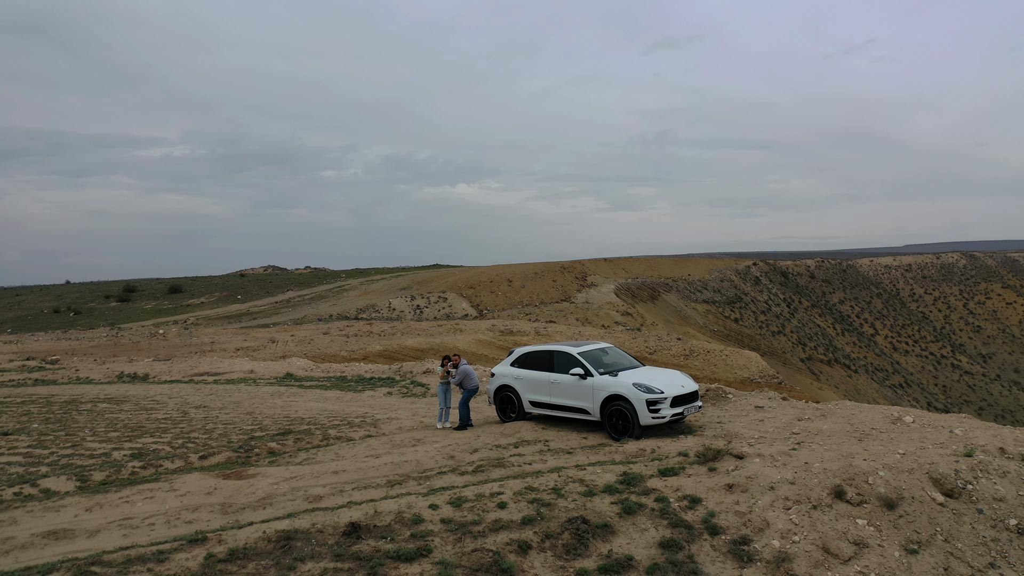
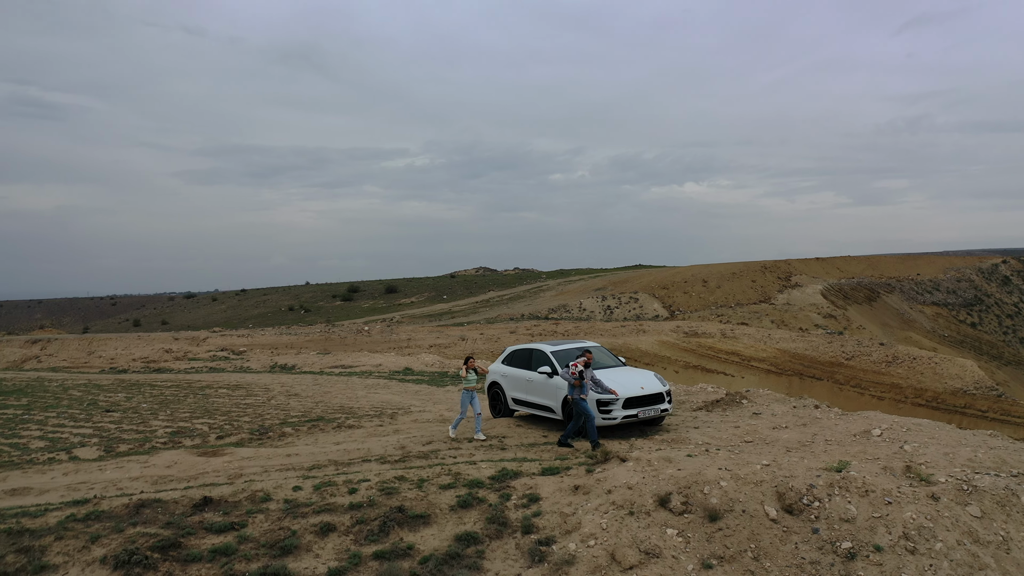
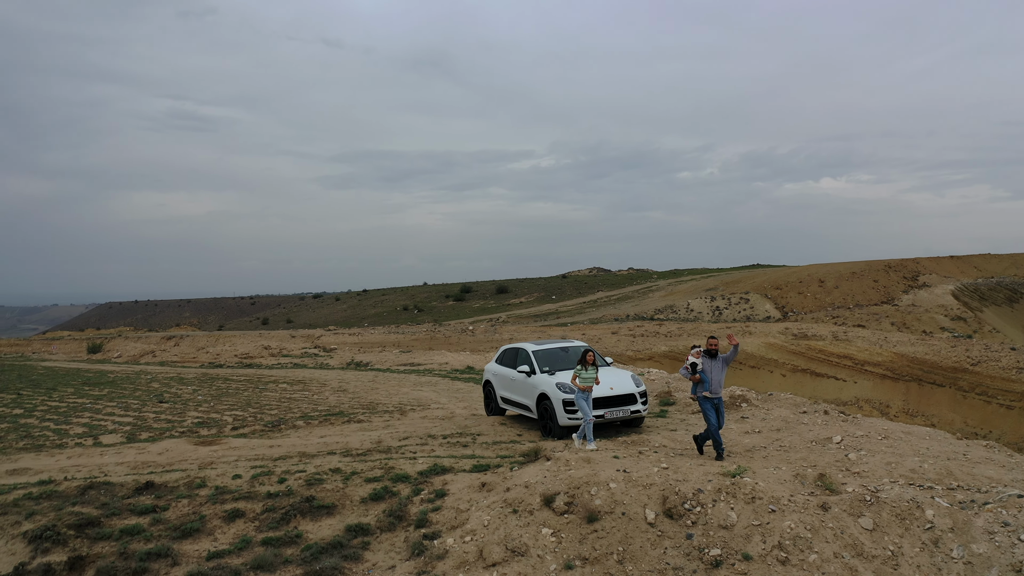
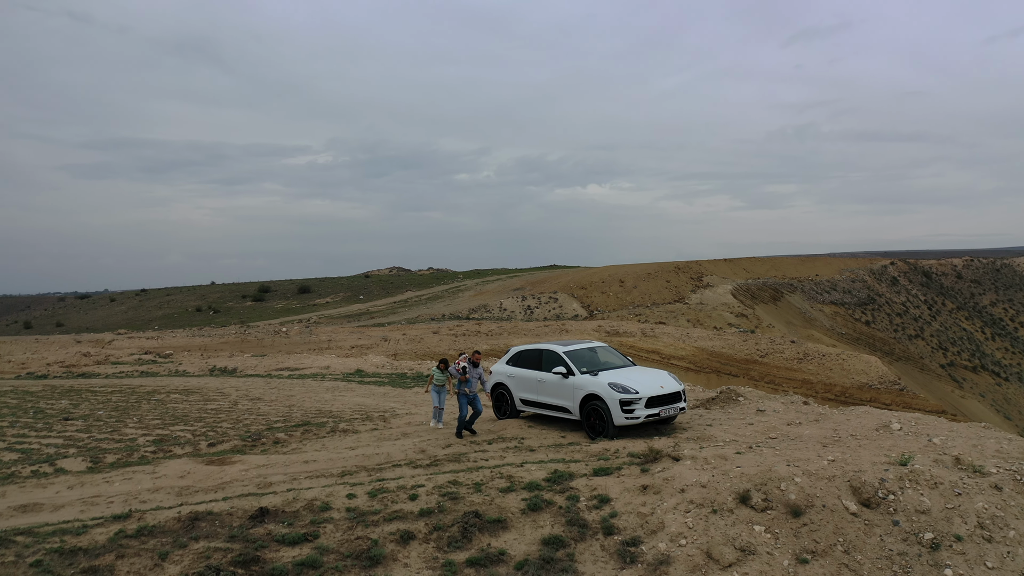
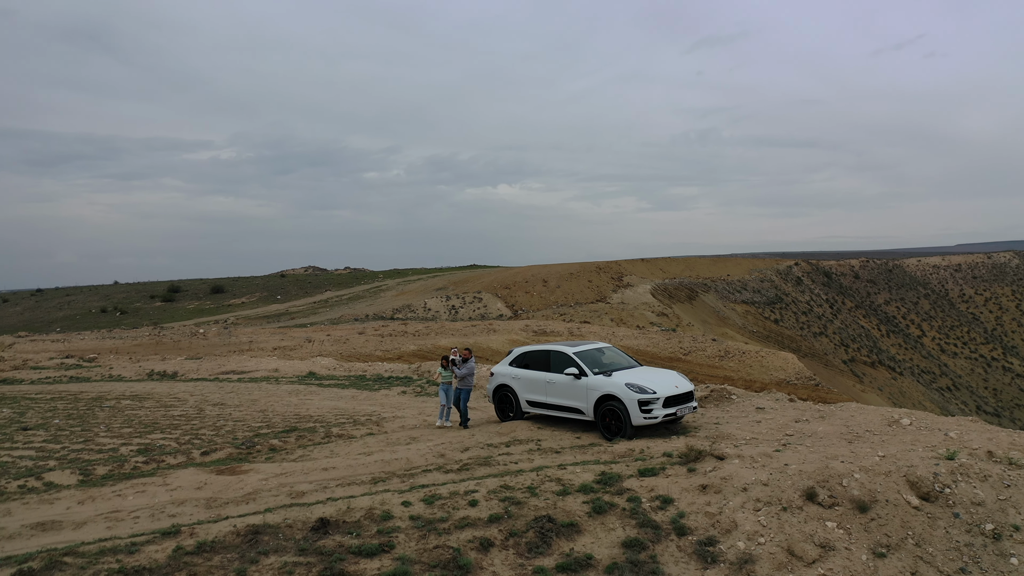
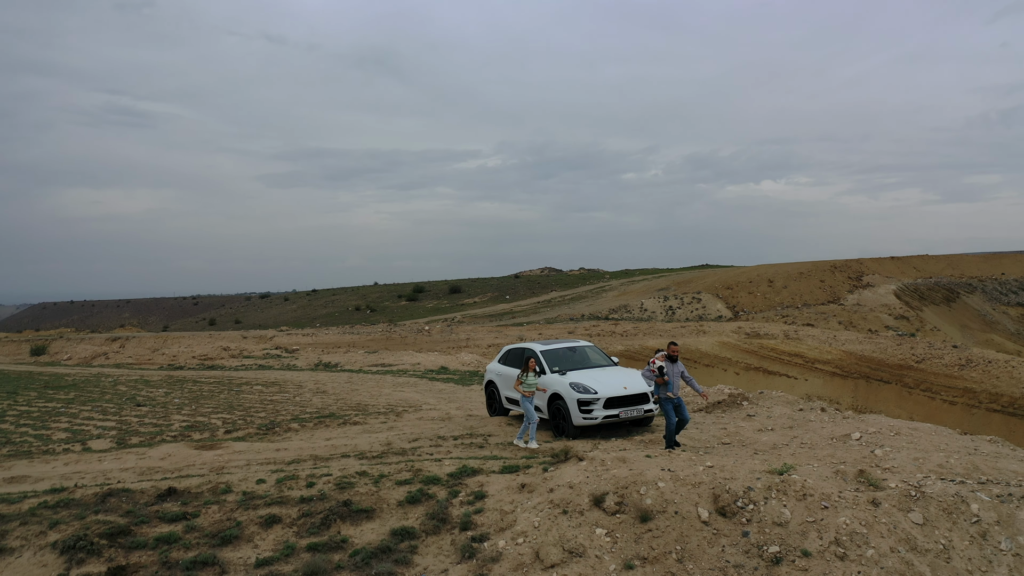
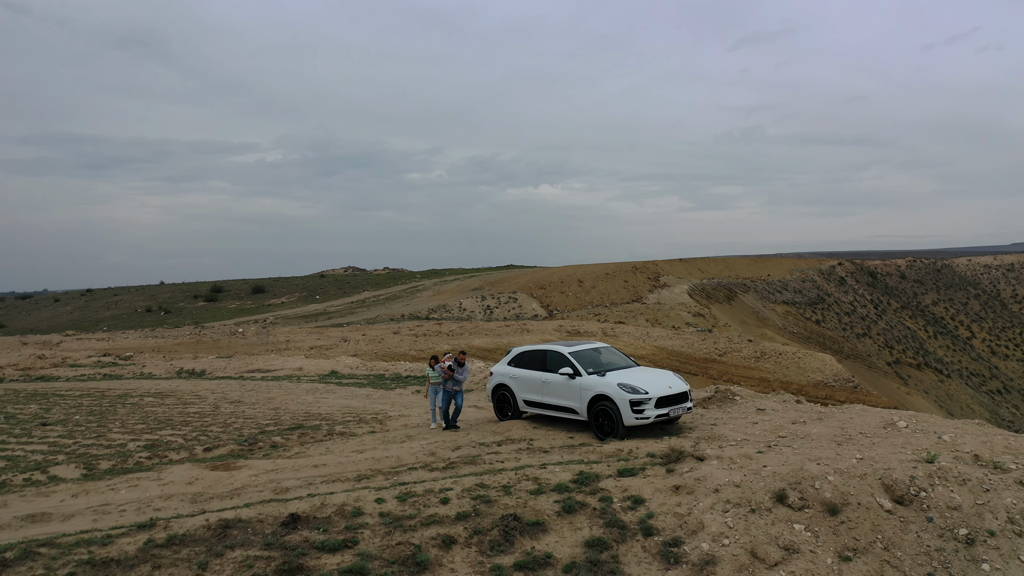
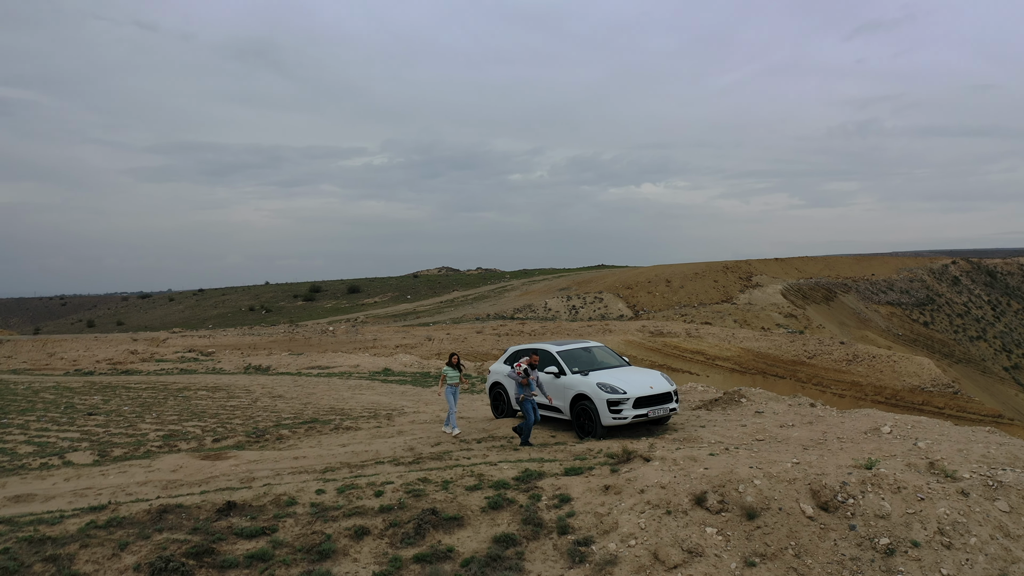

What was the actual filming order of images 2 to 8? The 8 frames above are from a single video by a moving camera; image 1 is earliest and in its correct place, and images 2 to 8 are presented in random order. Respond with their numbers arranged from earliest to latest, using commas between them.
5, 7, 4, 8, 2, 6, 3
